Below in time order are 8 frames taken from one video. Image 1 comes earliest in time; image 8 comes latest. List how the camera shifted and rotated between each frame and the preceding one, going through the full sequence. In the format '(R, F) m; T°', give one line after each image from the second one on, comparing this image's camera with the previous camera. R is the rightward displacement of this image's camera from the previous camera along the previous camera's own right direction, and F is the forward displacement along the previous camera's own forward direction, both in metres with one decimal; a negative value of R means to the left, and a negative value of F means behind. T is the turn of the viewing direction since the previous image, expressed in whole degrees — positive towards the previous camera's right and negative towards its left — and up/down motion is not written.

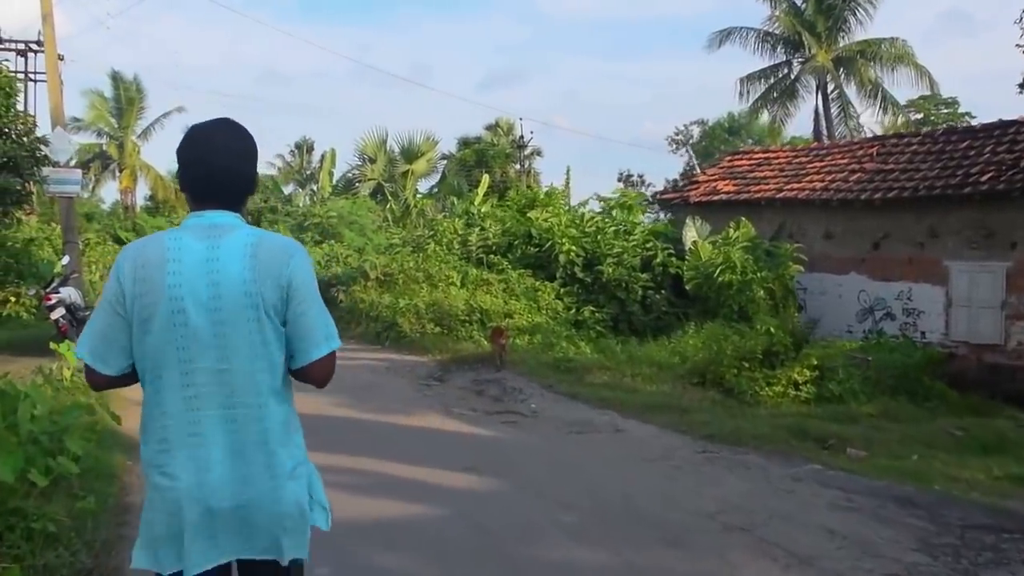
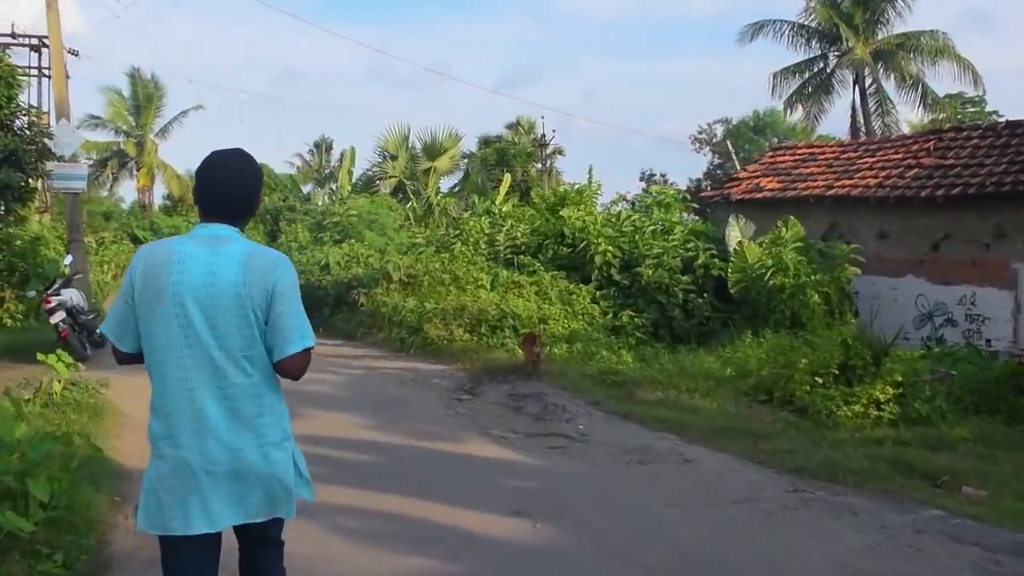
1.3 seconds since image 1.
(-0.2, +1.0) m; -1°
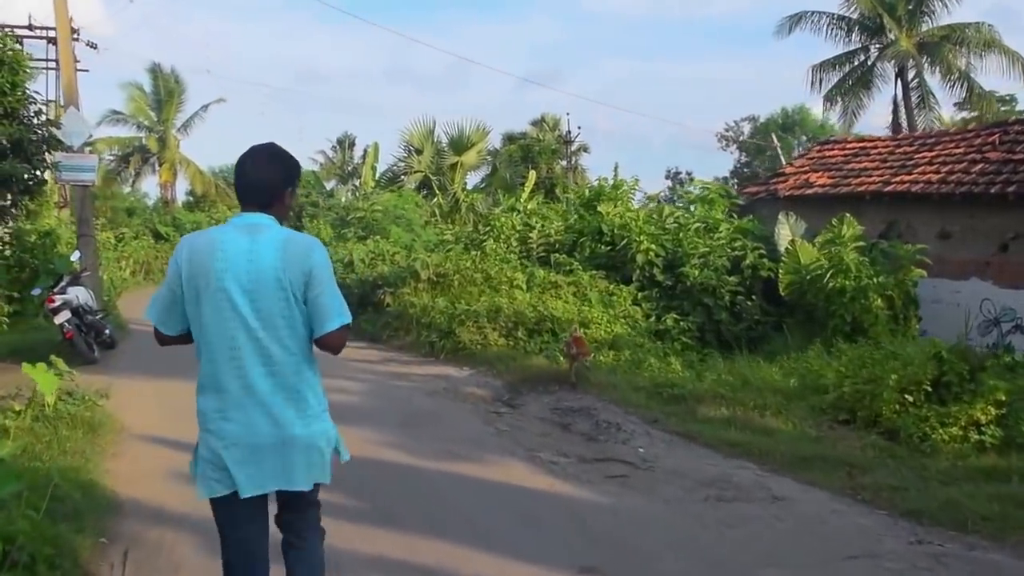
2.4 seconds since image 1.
(-0.2, +0.9) m; -1°
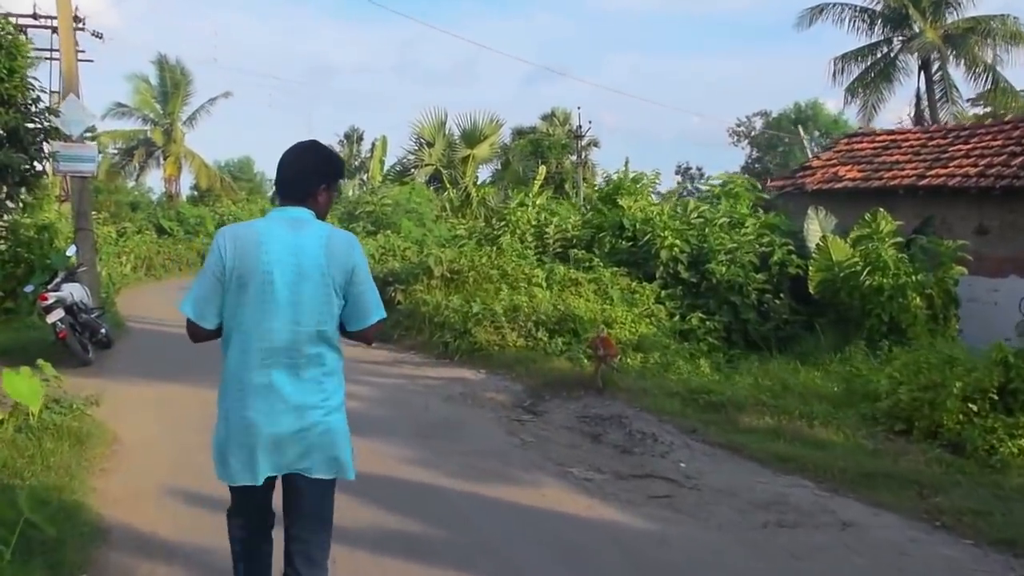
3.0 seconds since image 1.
(-0.1, +0.6) m; 0°
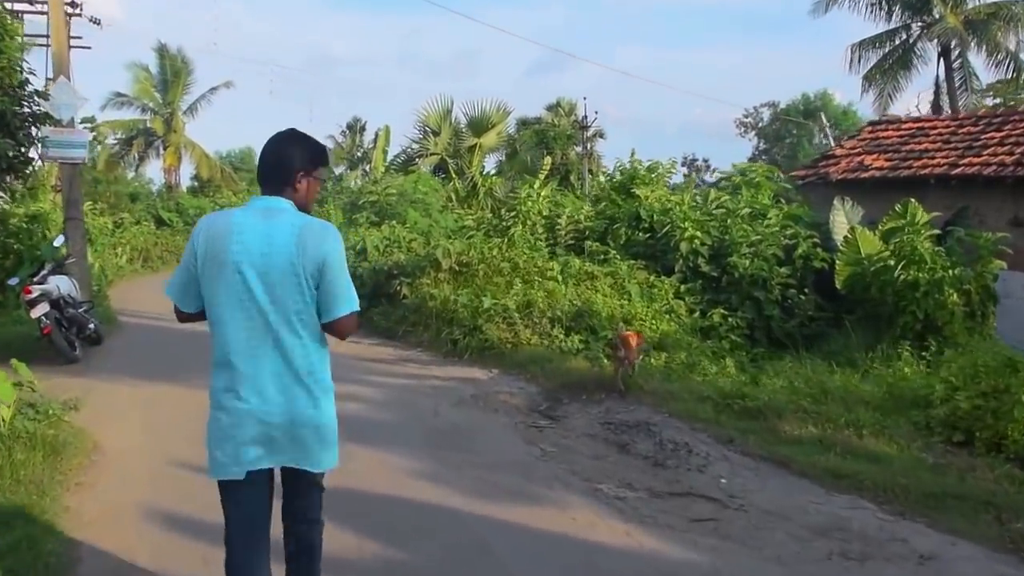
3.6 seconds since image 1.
(-0.1, +0.6) m; 0°
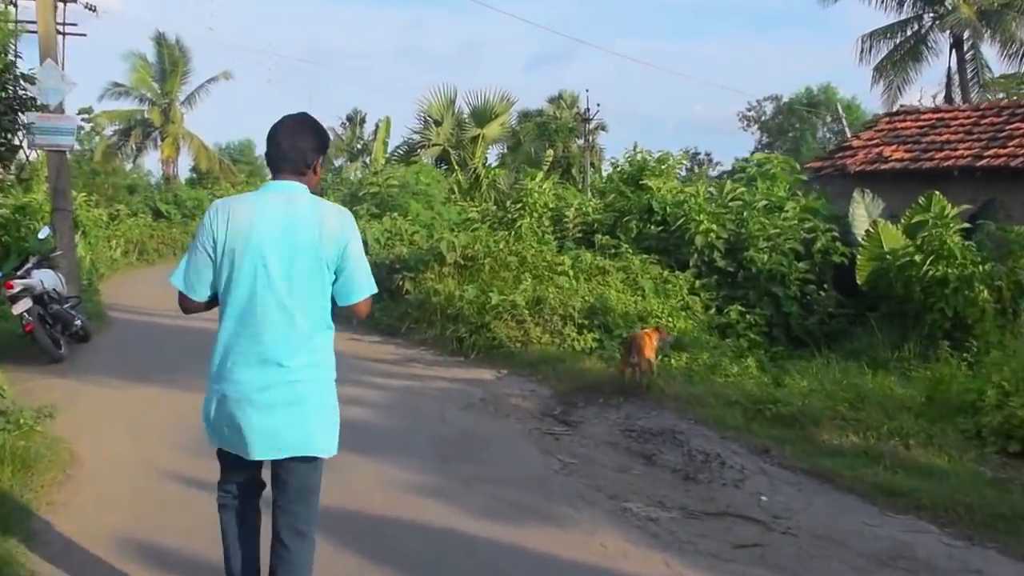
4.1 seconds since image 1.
(-0.1, +0.5) m; 0°
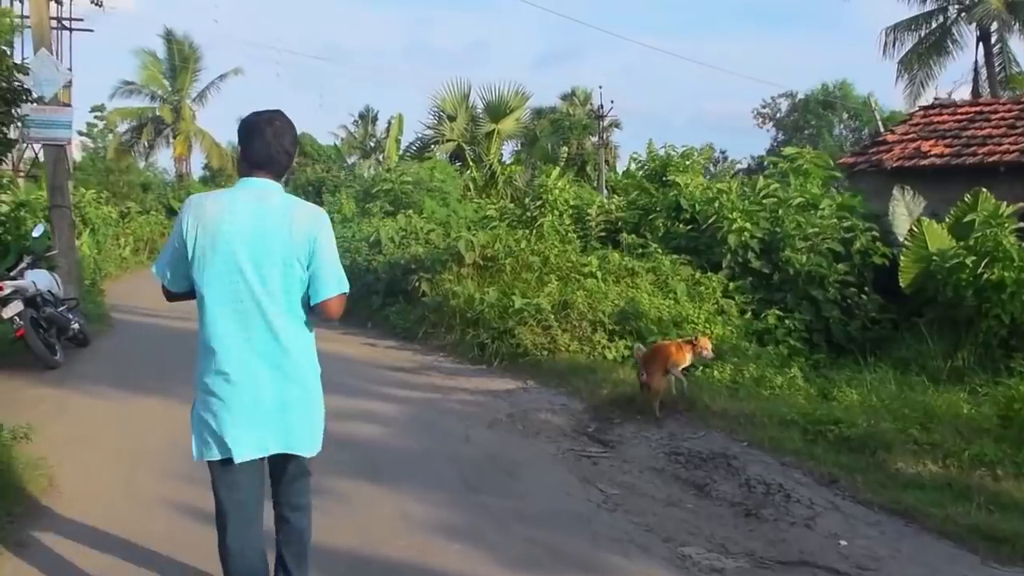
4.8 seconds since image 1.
(-0.1, +0.7) m; -1°
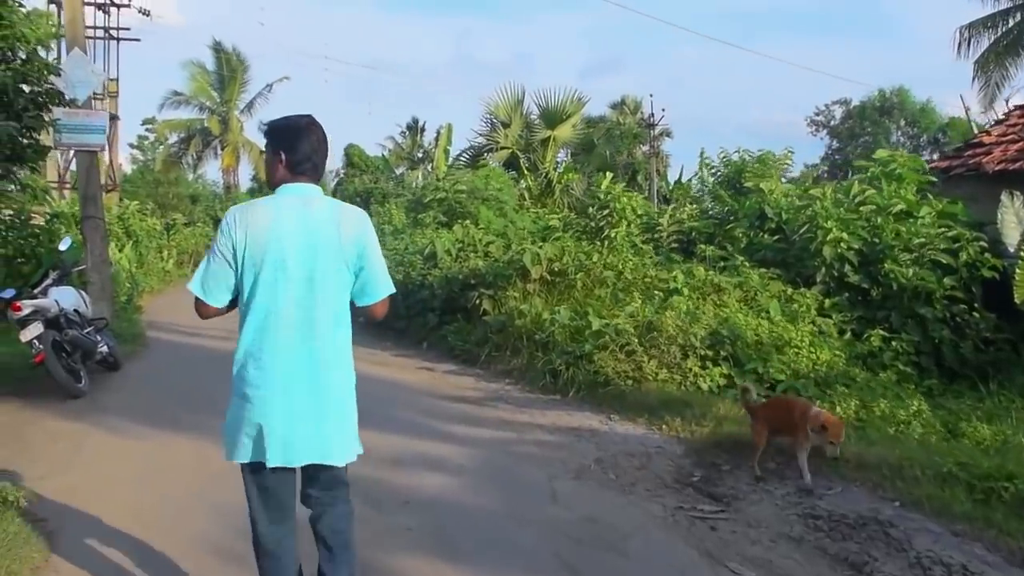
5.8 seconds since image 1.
(-0.2, +1.0) m; -2°
